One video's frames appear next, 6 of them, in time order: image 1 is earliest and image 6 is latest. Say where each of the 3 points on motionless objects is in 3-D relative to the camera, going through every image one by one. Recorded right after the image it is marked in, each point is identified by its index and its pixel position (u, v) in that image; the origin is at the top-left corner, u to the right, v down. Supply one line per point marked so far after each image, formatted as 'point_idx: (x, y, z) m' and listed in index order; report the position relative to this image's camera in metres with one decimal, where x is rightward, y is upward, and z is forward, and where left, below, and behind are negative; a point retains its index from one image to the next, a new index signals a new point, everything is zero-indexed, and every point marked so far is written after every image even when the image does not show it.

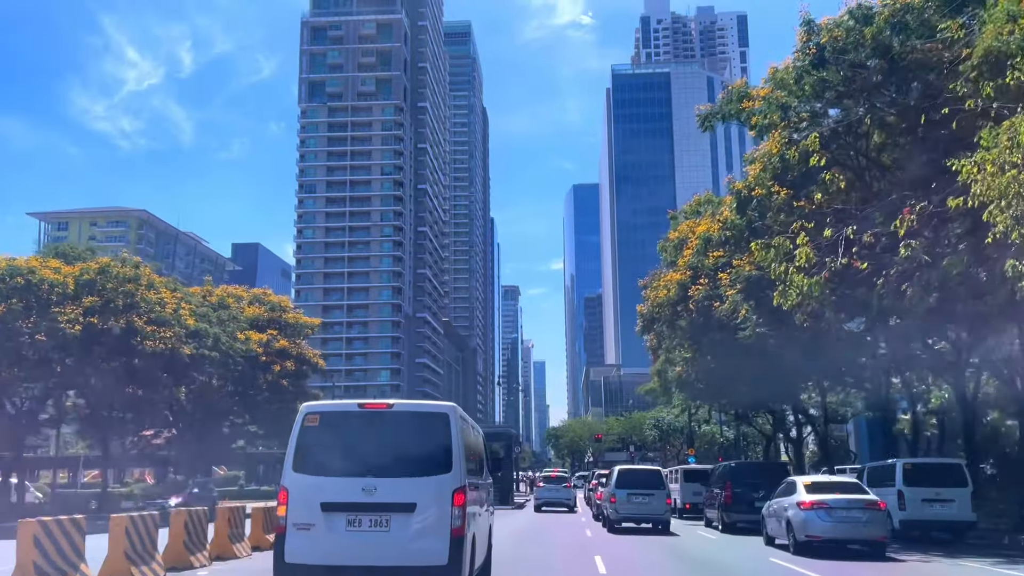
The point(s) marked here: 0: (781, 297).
0: (+4.7, -0.2, +14.7) m
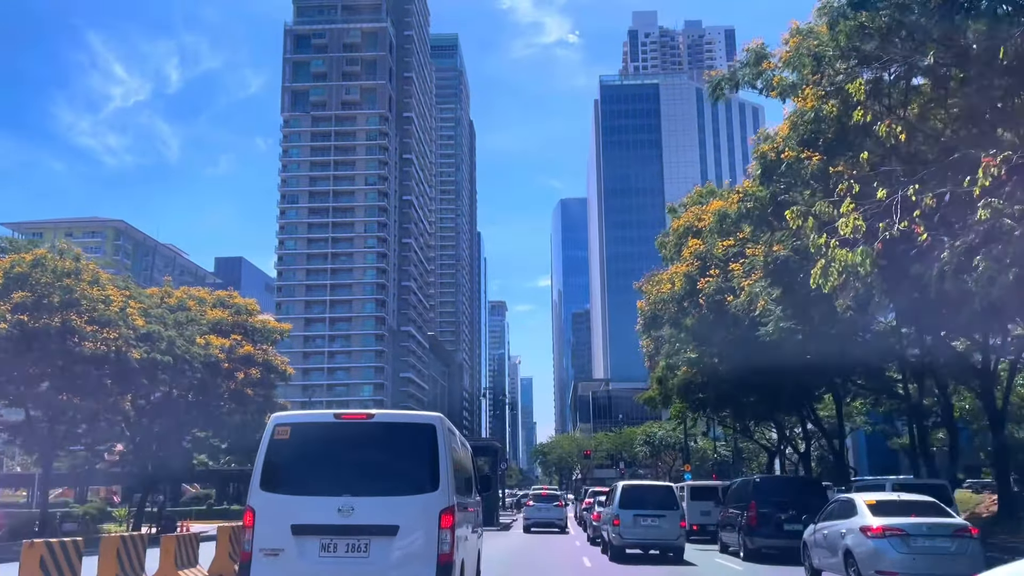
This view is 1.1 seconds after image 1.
0: (+4.5, +0.2, +12.2) m
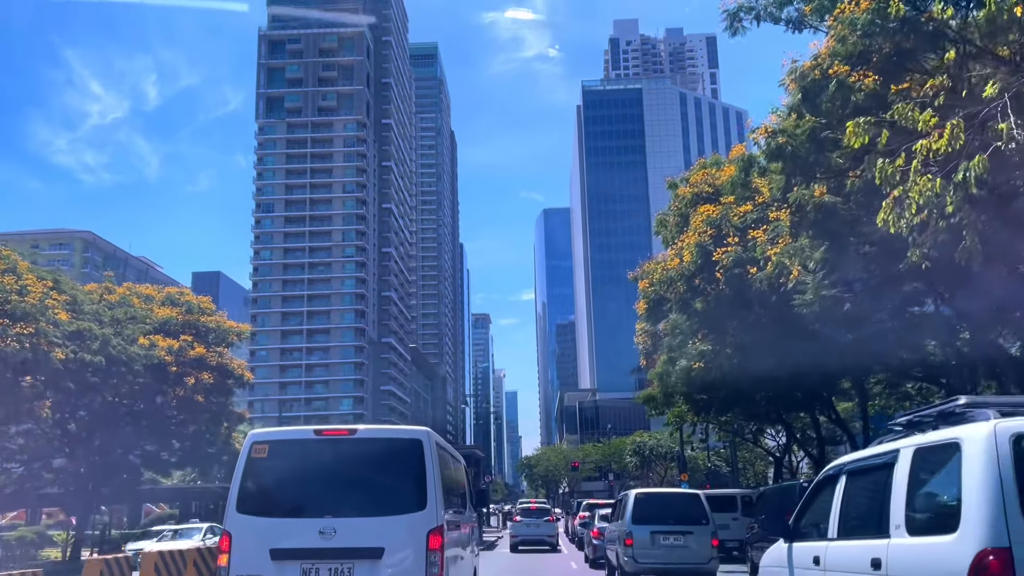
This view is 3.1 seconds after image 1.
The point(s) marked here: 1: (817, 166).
0: (+4.2, +0.8, +9.3) m
1: (+5.0, +2.0, +13.4) m
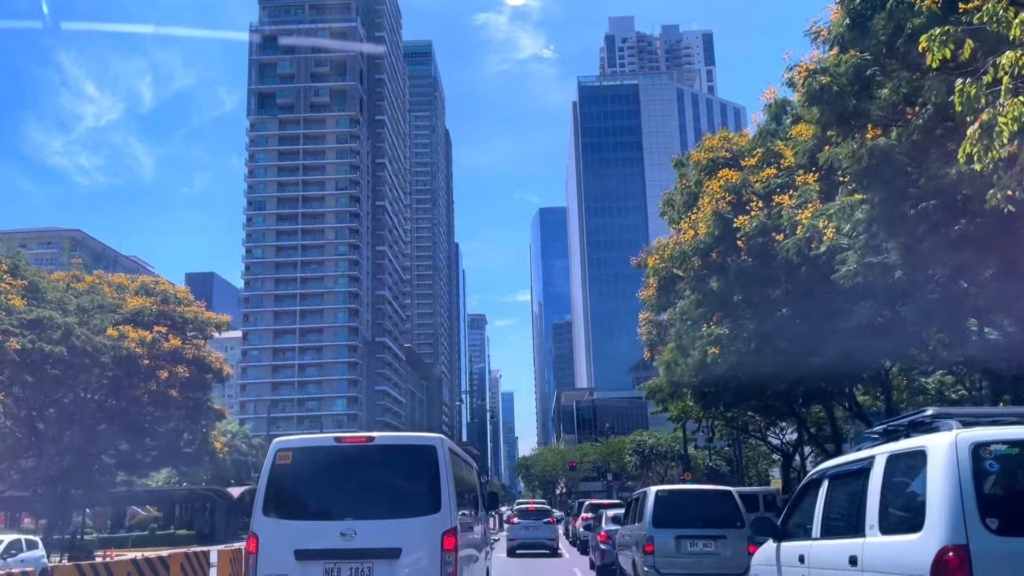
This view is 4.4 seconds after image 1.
0: (+4.2, +1.3, +7.6) m
1: (+4.9, +2.5, +11.7) m
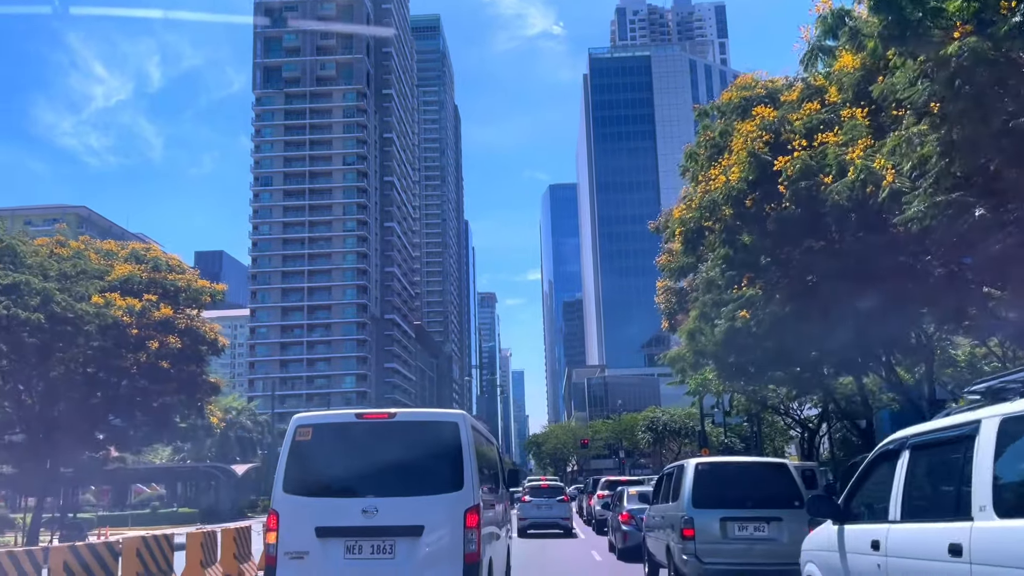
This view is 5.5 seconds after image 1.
0: (+4.3, +1.9, +6.0) m
1: (+5.0, +3.2, +10.0) m
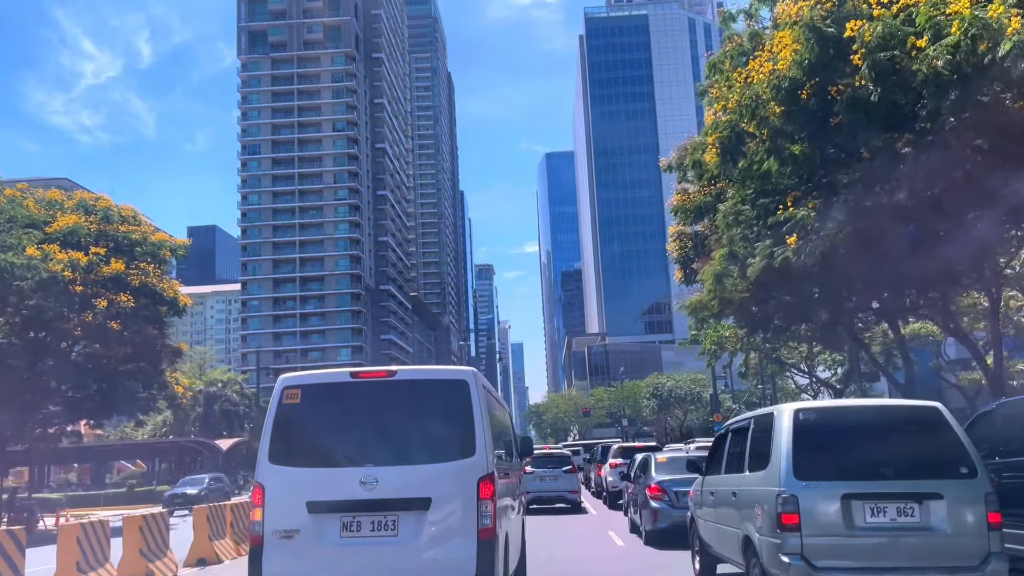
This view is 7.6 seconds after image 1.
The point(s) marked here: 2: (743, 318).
0: (+4.2, +2.7, +3.1) m
1: (+4.9, +4.2, +7.1) m
2: (+5.4, -0.6, +19.0) m
